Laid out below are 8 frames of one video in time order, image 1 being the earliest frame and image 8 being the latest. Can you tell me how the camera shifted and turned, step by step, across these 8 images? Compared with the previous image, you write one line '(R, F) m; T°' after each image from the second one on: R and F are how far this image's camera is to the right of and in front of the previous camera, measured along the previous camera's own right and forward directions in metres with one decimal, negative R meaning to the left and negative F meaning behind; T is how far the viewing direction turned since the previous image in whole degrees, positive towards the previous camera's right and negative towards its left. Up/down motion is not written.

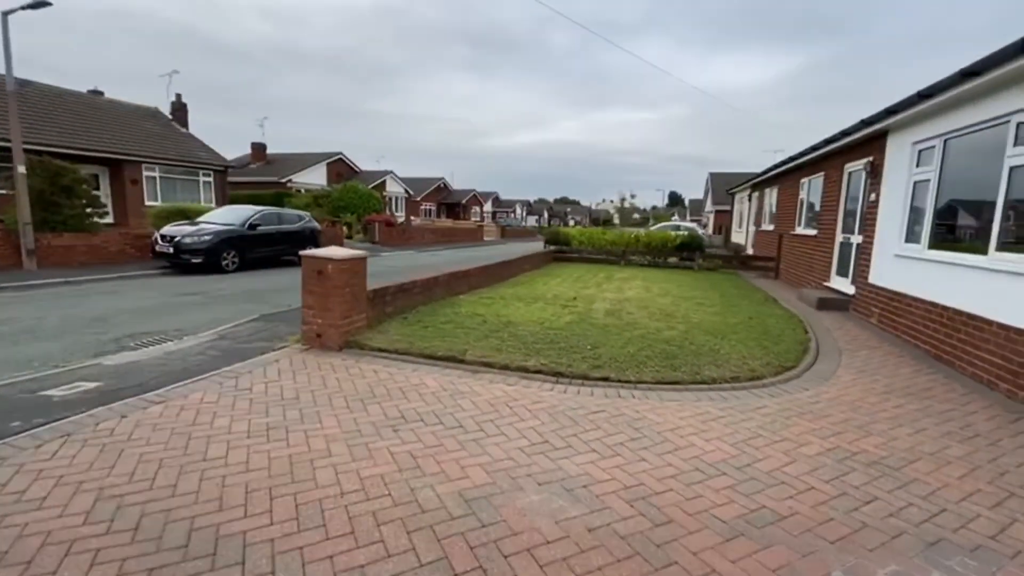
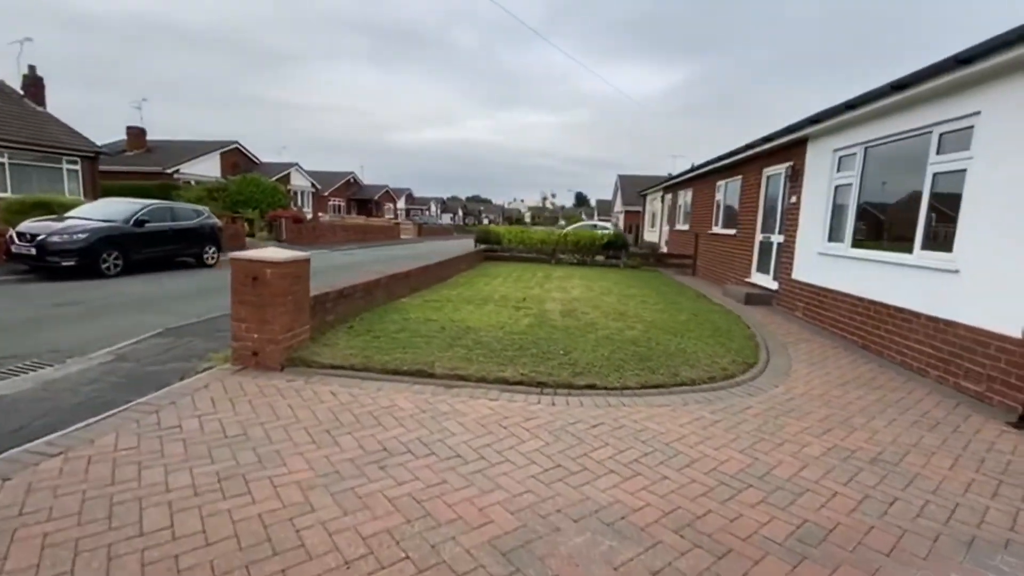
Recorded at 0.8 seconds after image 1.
(-0.6, +0.5) m; +11°
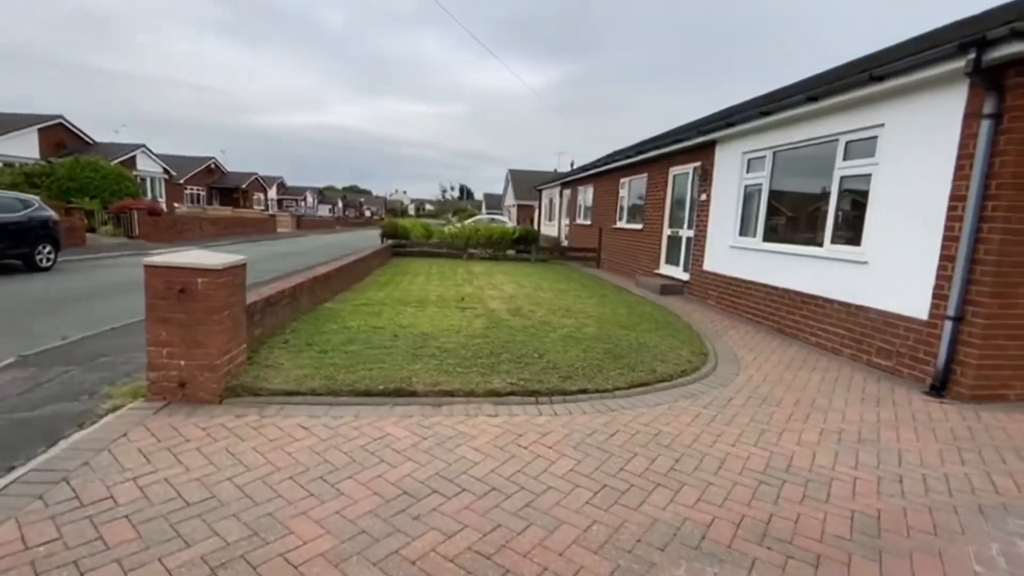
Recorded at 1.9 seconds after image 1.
(-0.9, +0.5) m; +14°
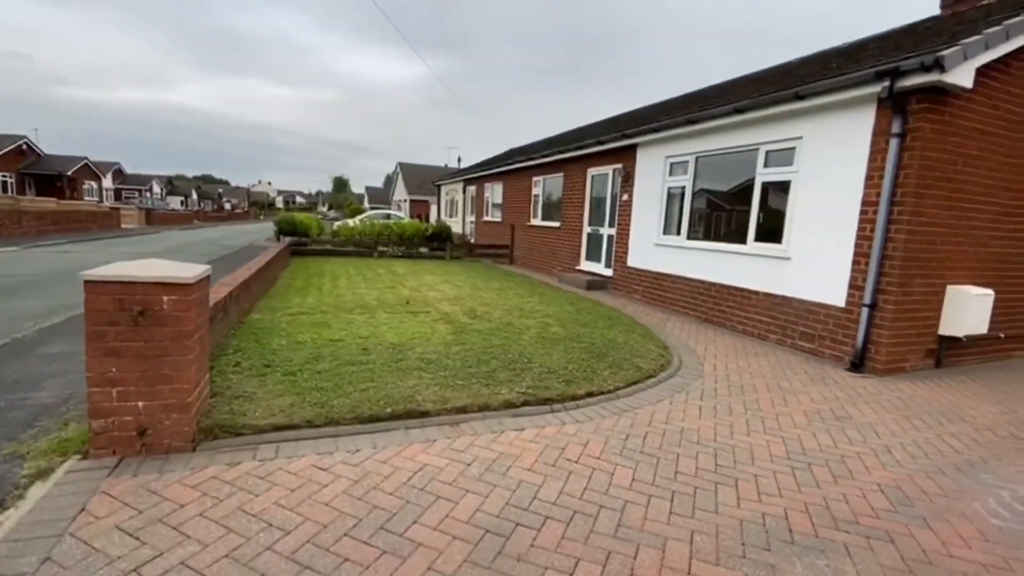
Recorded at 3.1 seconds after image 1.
(-1.0, +0.3) m; +14°
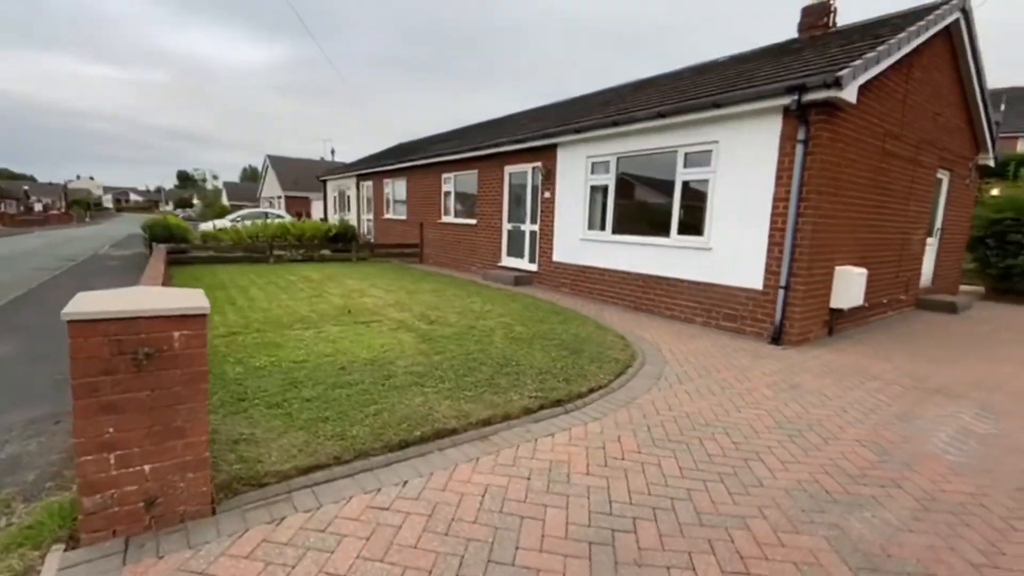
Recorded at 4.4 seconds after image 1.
(-1.0, +0.2) m; +14°
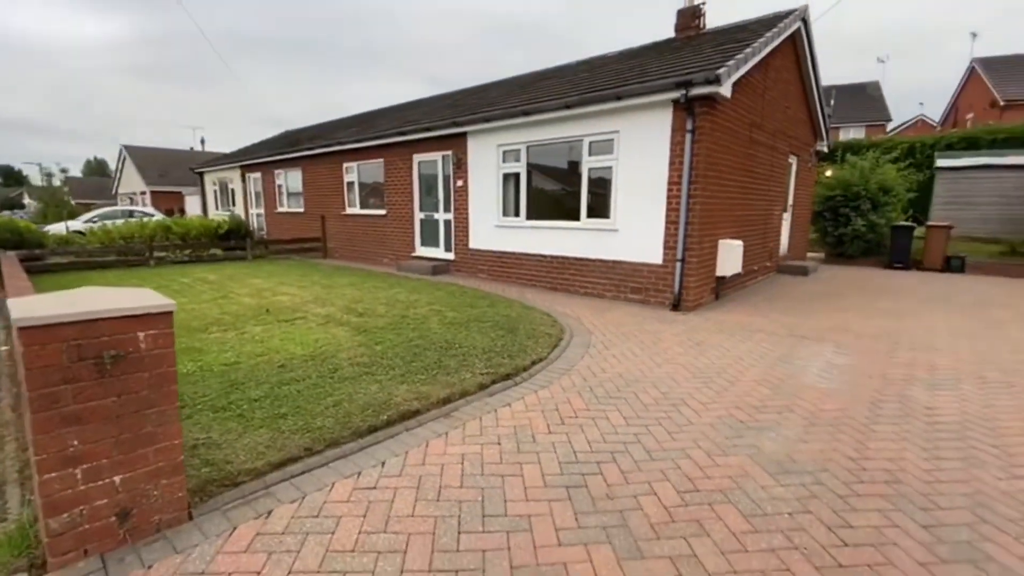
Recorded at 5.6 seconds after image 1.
(-0.4, -0.2) m; +12°
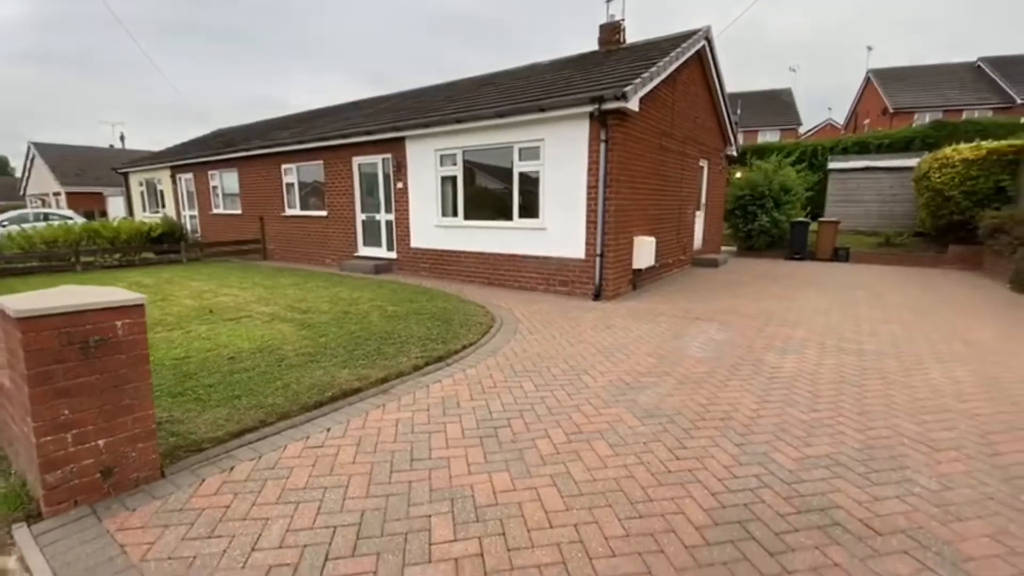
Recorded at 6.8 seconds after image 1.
(+0.2, -0.7) m; +6°
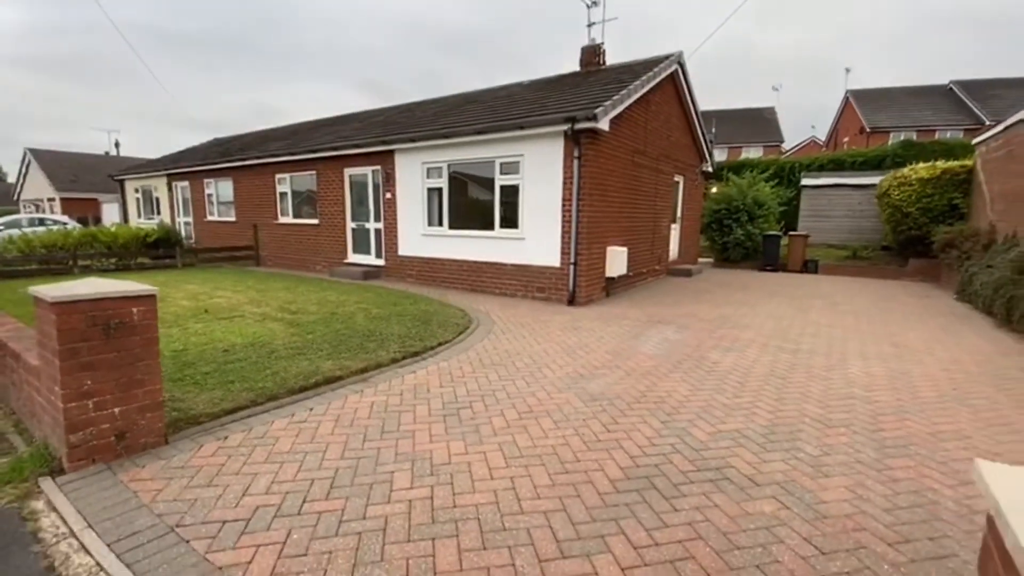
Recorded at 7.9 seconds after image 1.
(+0.3, -0.5) m; +1°
